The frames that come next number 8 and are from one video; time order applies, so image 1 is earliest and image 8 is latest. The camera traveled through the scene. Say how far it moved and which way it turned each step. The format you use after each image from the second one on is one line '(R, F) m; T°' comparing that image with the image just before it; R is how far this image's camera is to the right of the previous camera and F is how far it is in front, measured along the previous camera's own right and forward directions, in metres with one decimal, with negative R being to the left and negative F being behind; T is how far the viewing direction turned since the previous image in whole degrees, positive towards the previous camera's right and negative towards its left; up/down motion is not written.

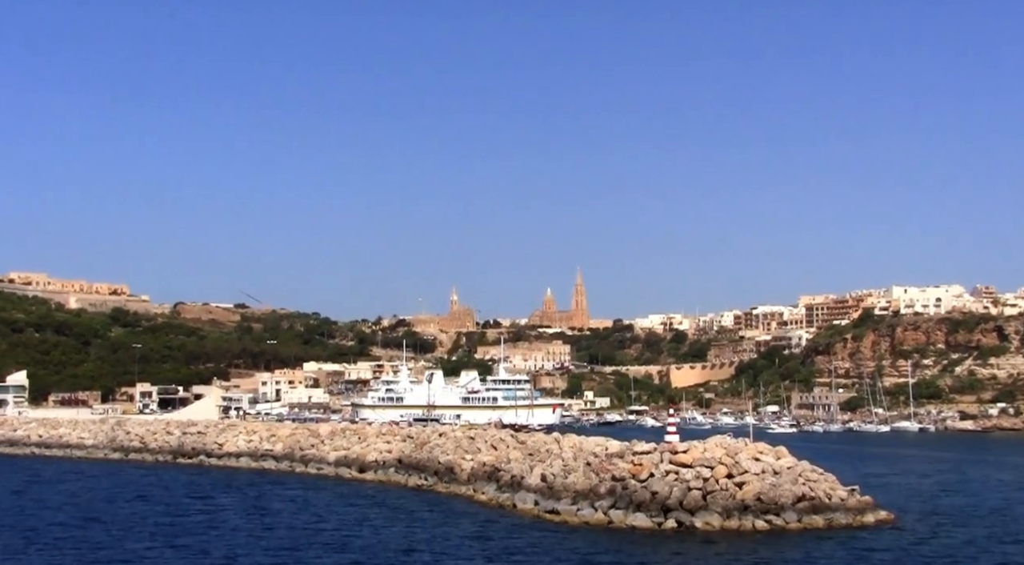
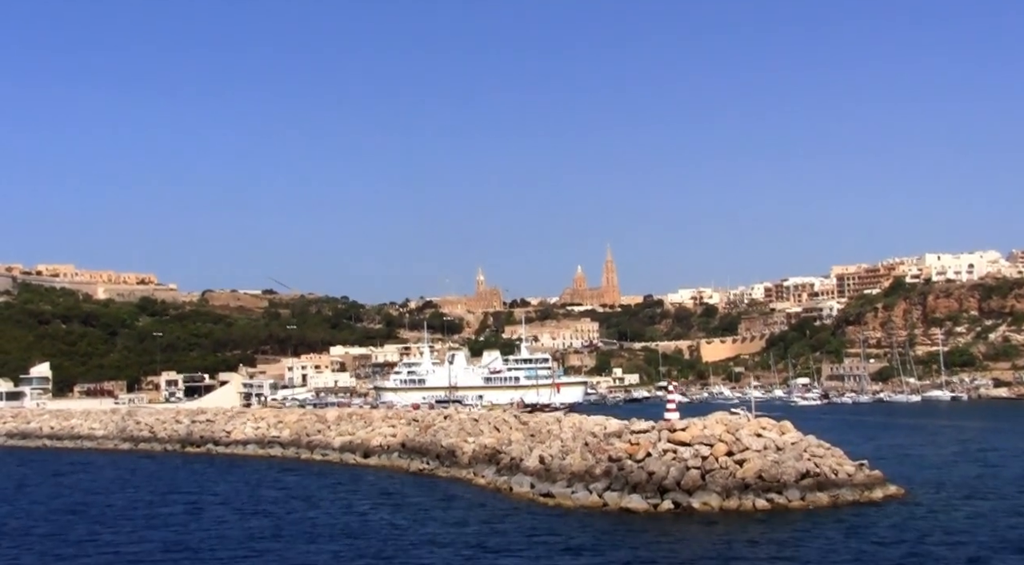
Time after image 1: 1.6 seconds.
(+1.2, +1.3) m; -2°
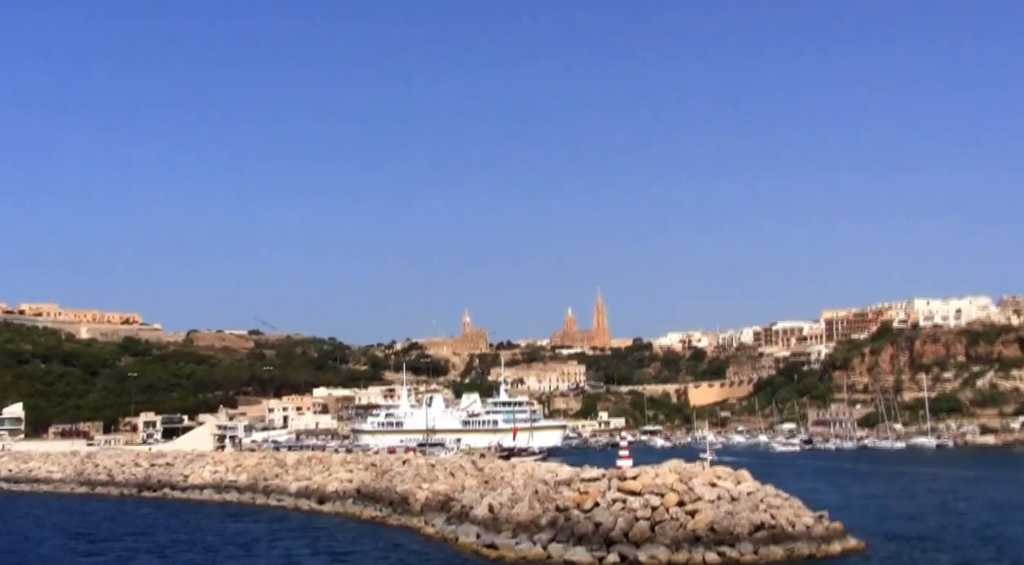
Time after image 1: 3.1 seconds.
(+1.2, +1.3) m; 0°
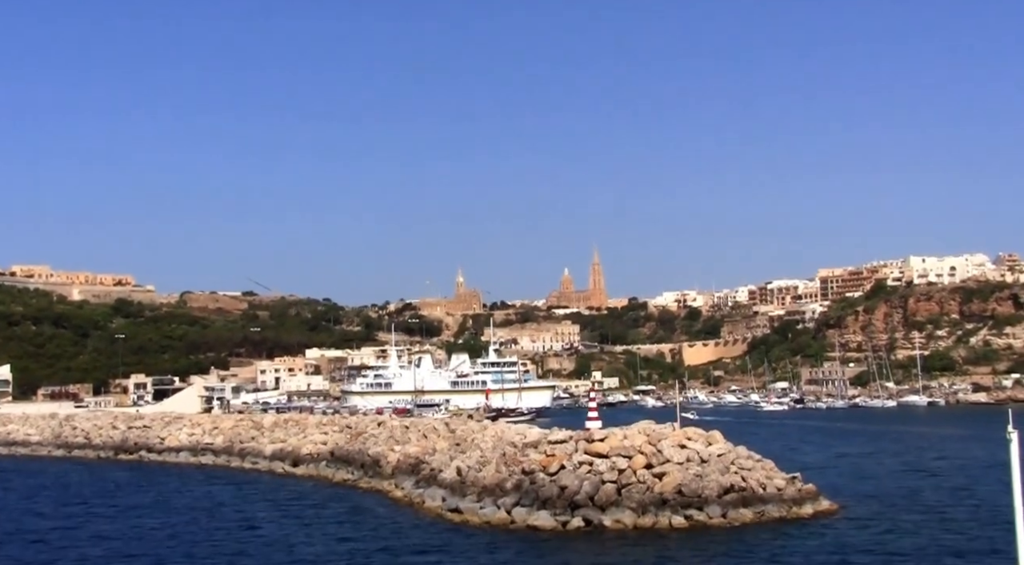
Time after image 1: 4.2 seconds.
(+0.8, +0.9) m; 0°
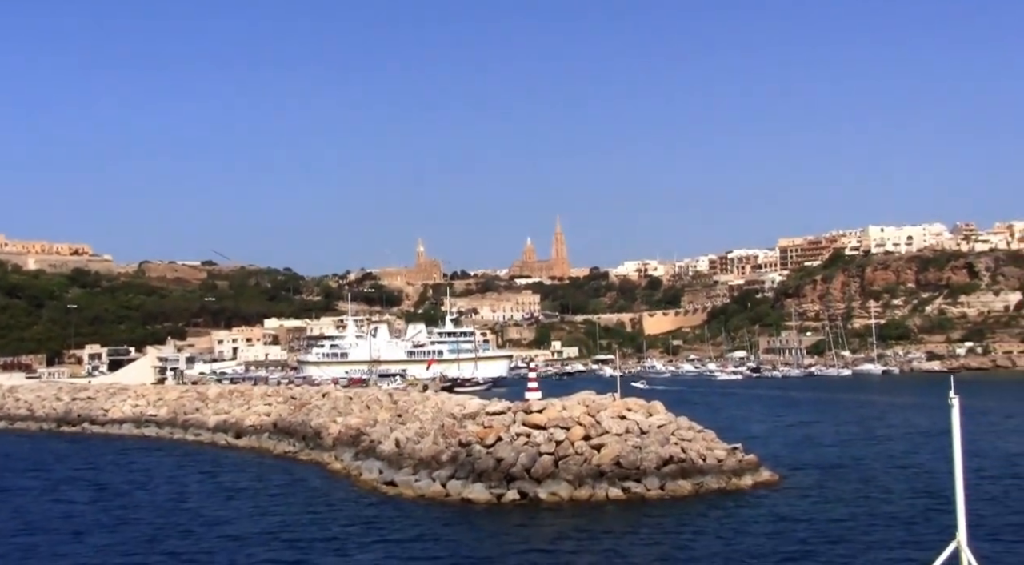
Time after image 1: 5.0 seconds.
(+0.6, +0.6) m; +2°
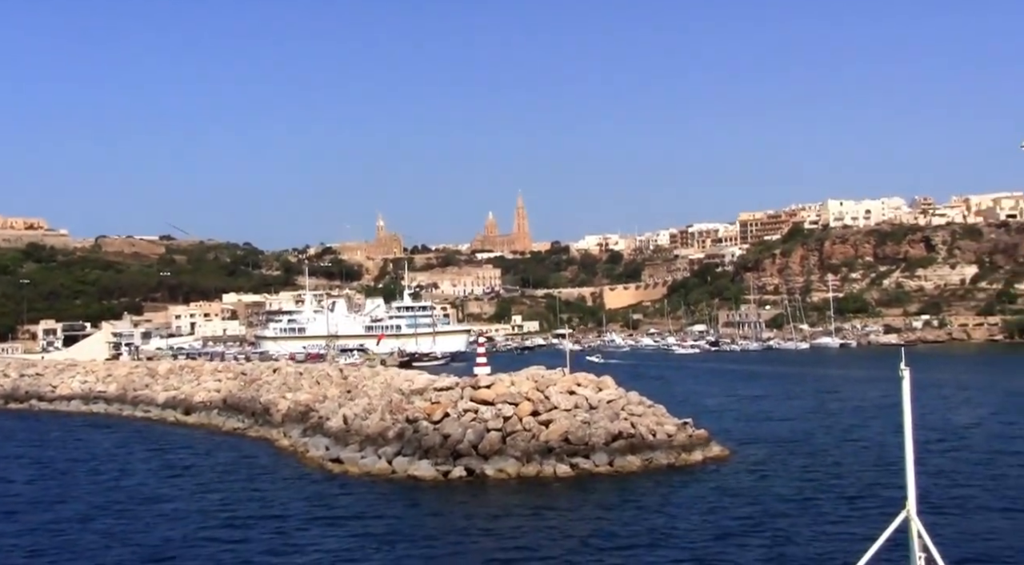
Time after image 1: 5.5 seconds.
(+0.3, +0.4) m; +2°
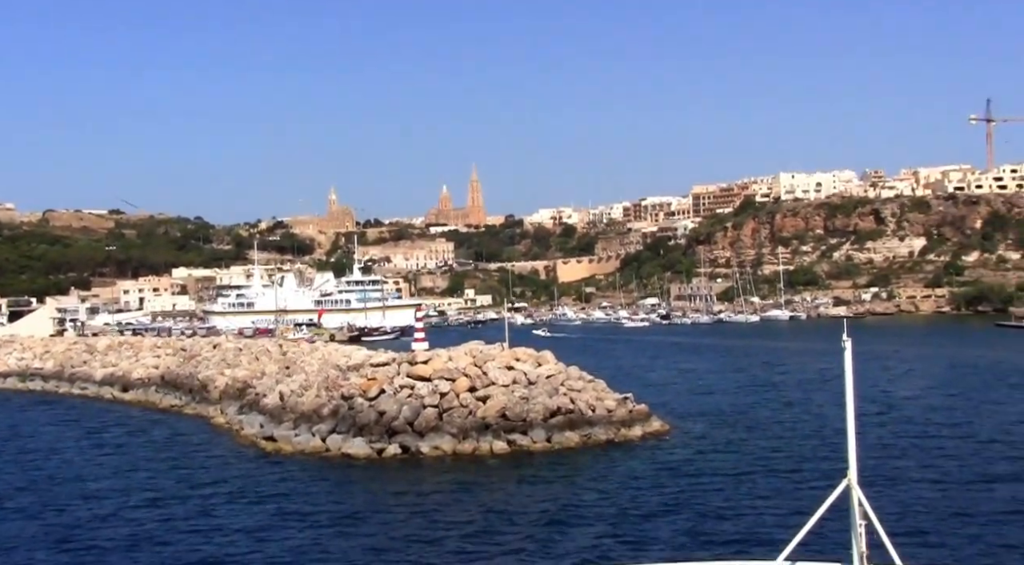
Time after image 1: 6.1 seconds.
(+0.4, +0.5) m; +2°
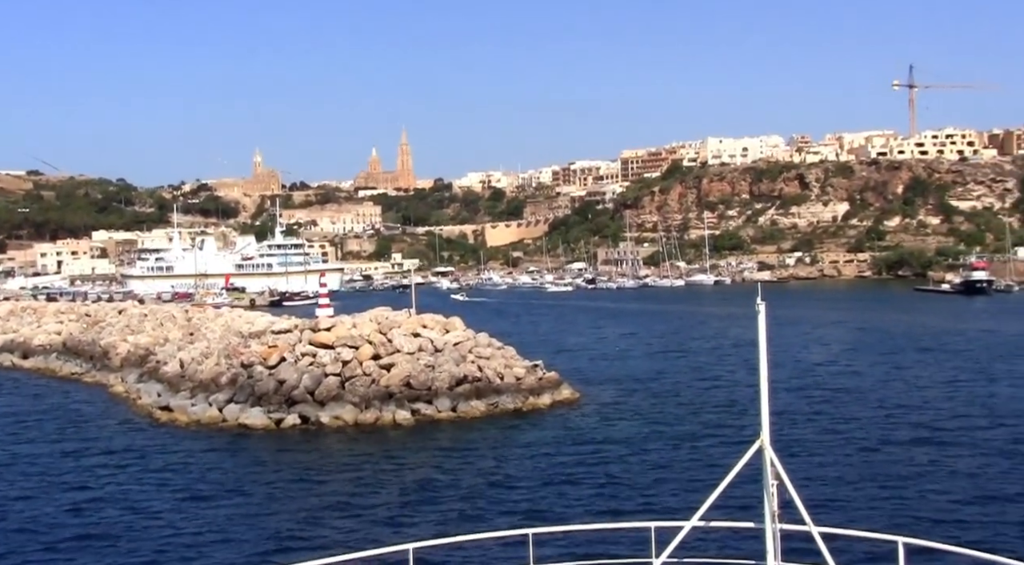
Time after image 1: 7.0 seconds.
(+0.5, +0.8) m; +3°
